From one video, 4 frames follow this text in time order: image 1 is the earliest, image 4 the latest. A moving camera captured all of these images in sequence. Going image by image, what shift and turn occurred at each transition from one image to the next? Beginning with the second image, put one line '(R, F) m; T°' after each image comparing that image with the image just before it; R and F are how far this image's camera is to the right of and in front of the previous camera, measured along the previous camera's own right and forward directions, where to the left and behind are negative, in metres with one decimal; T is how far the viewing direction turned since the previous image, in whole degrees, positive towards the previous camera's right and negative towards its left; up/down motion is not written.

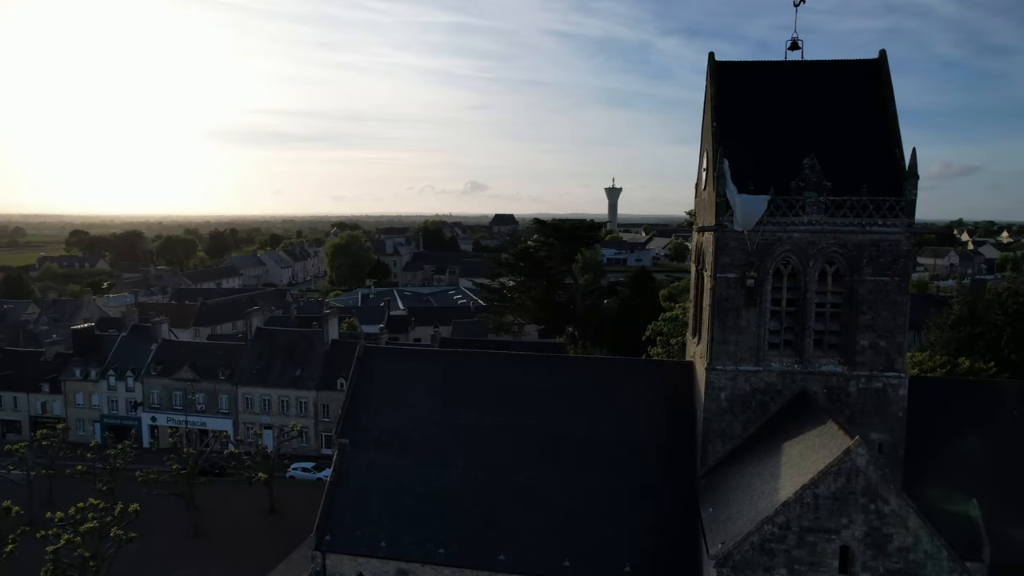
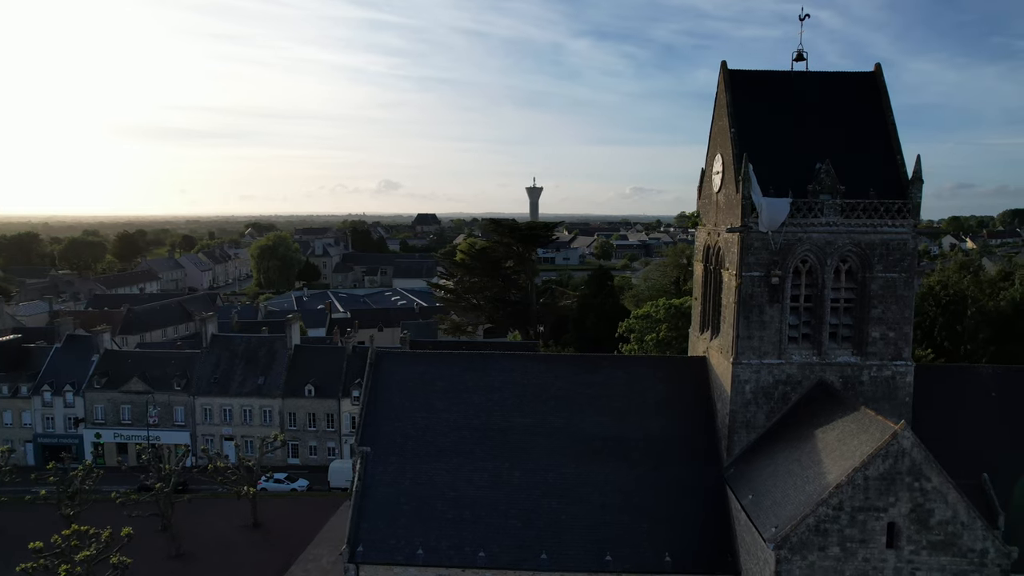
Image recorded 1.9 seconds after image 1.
(-3.2, +0.1) m; +7°
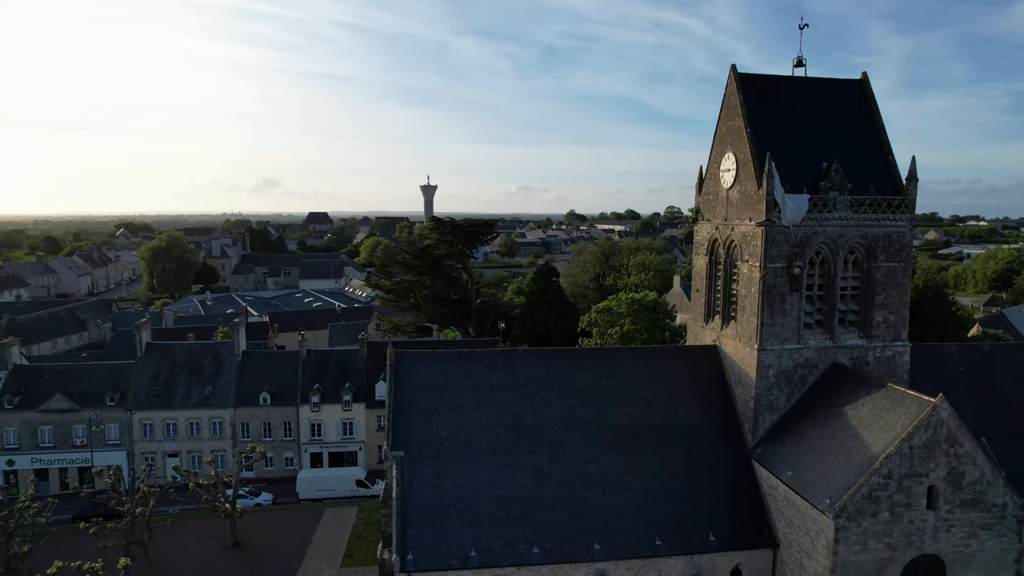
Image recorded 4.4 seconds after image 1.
(-4.3, +0.4) m; +10°
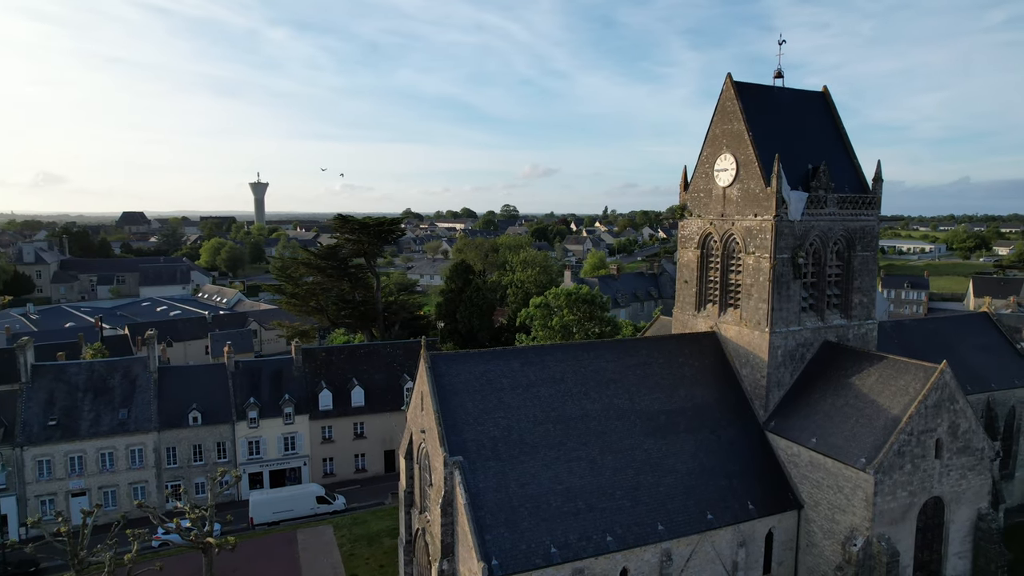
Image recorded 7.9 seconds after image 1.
(-6.3, +0.8) m; +15°
